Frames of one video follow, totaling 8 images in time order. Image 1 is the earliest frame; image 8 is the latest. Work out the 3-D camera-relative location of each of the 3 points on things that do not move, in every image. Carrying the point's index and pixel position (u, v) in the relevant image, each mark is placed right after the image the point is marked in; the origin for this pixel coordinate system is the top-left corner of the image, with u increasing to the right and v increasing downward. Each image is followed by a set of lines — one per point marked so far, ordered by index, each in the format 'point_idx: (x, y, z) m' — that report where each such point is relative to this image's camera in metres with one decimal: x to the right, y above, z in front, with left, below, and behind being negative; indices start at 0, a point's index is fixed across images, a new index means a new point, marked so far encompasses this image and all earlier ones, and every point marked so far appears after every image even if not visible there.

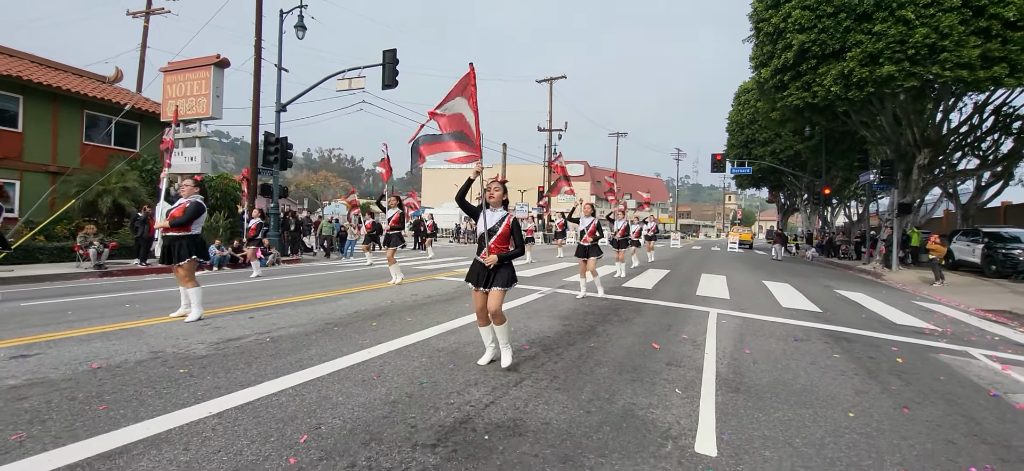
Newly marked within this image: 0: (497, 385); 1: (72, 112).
0: (-0.1, -1.3, +4.1) m
1: (-17.9, +5.0, +19.5) m
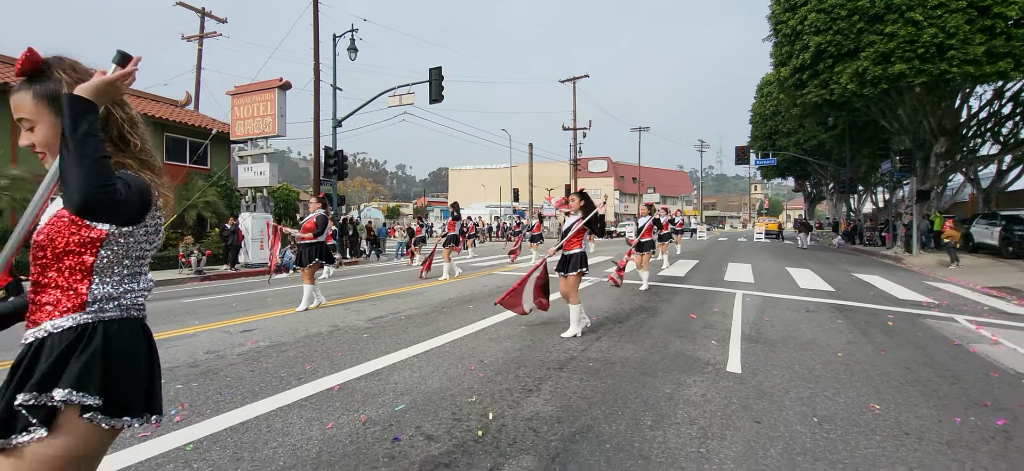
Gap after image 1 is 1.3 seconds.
0: (+0.9, -1.3, +5.8) m
1: (-16.4, +4.5, +22.0) m
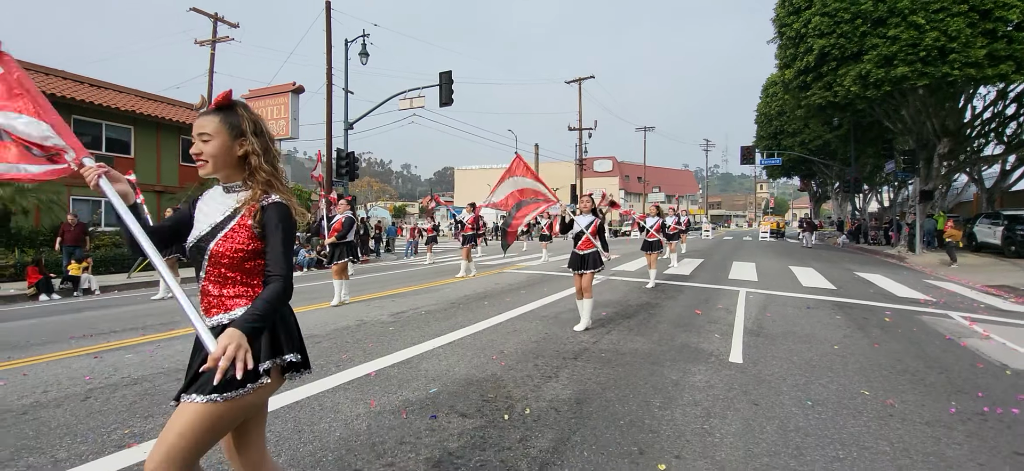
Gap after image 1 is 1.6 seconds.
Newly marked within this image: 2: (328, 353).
0: (+1.1, -1.3, +6.2) m
1: (-16.0, +4.6, +22.6) m
2: (-2.0, -1.3, +5.2) m
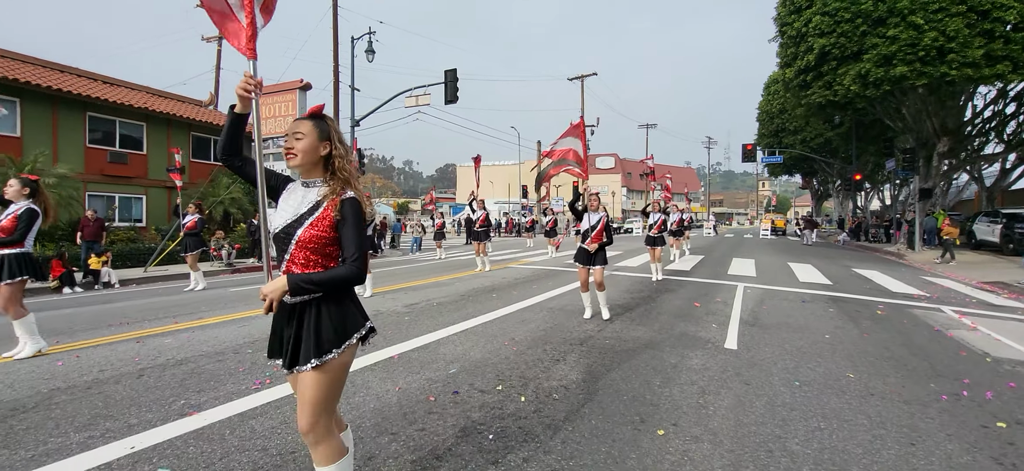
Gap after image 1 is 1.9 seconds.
0: (+1.2, -1.2, +6.6) m
1: (-15.8, +4.8, +23.0) m
2: (-1.8, -1.2, +5.6) m
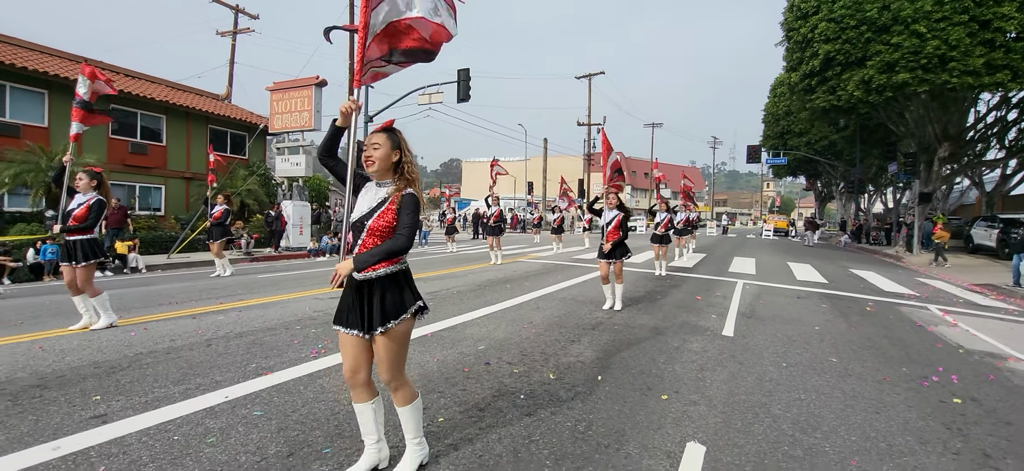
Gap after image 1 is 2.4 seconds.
0: (+1.4, -1.1, +7.2) m
1: (-15.3, +5.3, +23.6) m
2: (-1.6, -1.1, +6.2) m
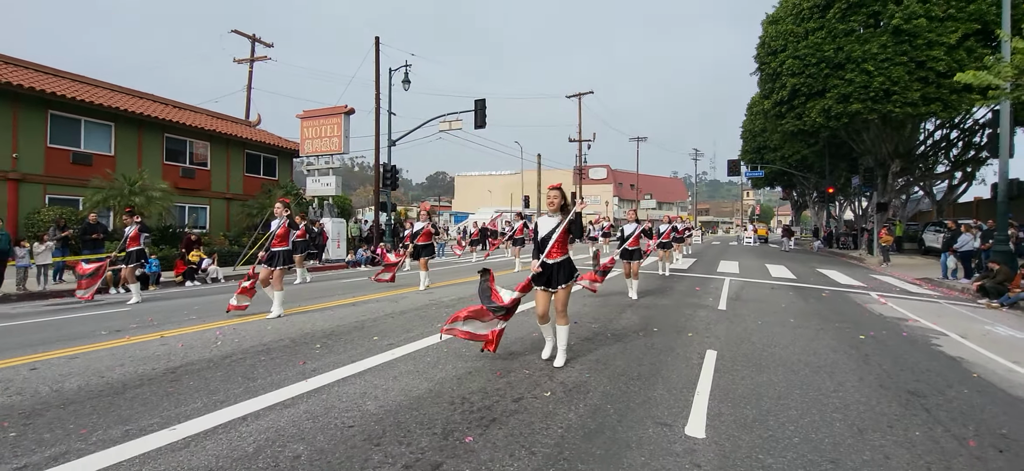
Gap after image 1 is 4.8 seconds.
0: (+2.6, -1.3, +10.0) m
1: (-14.8, +4.5, +26.0) m
2: (-0.5, -1.3, +8.9) m
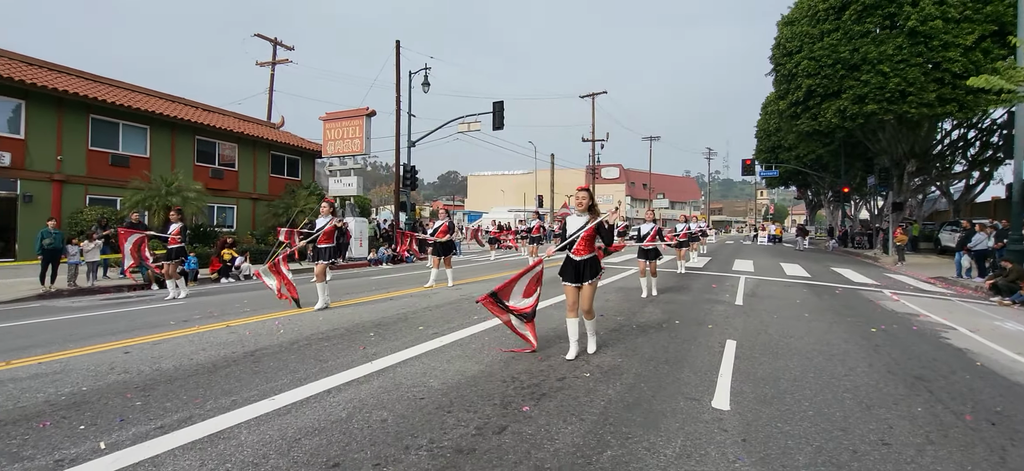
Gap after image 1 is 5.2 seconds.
0: (+3.1, -1.3, +10.4) m
1: (-13.9, +4.5, +26.9) m
2: (+0.1, -1.2, +9.5) m
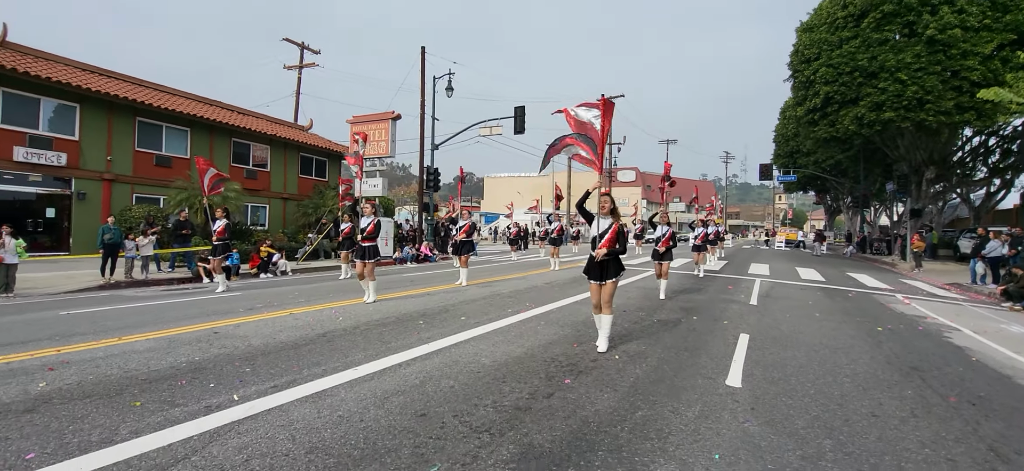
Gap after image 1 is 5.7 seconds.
0: (+3.7, -1.3, +11.1) m
1: (-12.7, +4.6, +28.0) m
2: (+0.7, -1.3, +10.2) m
